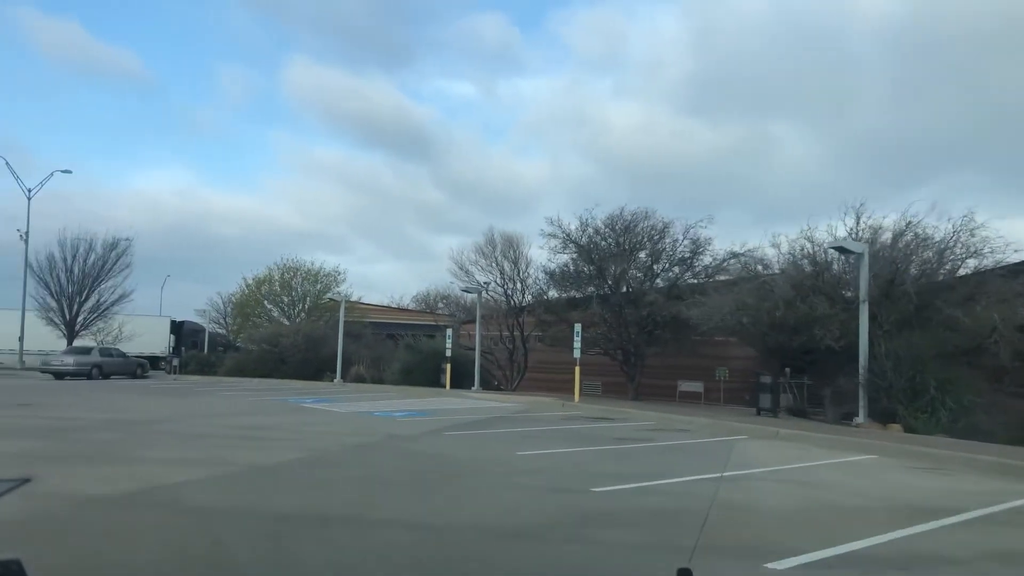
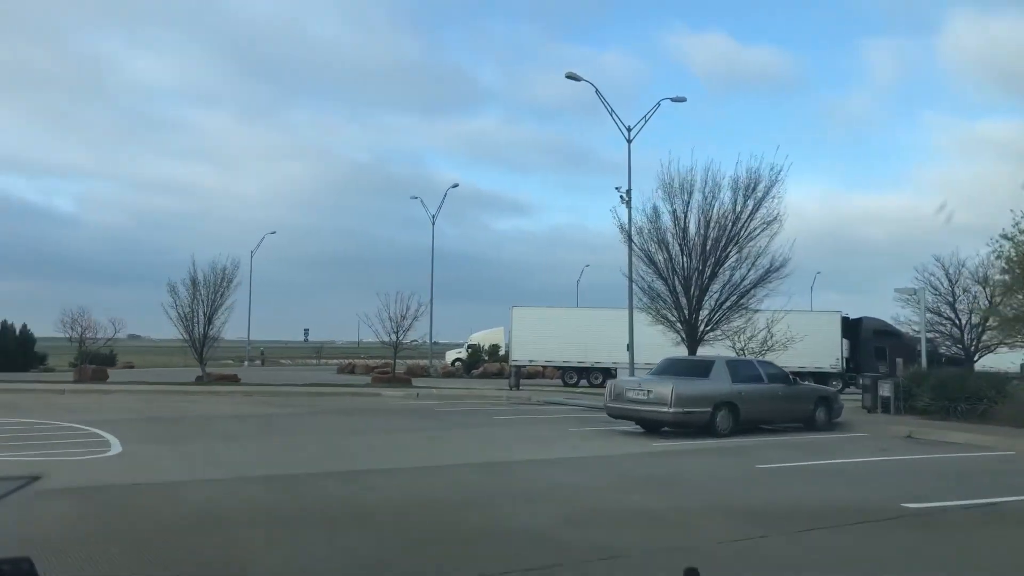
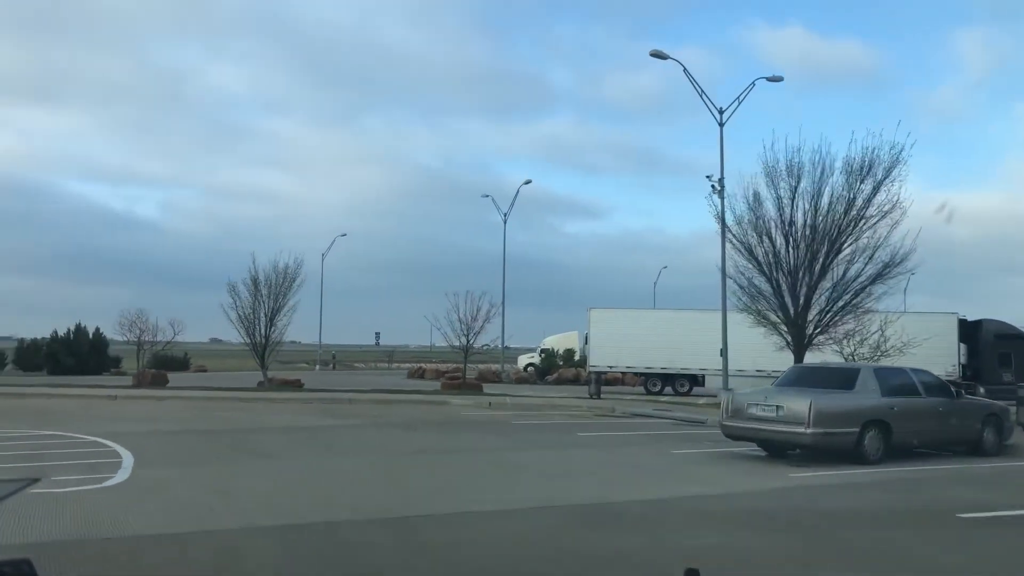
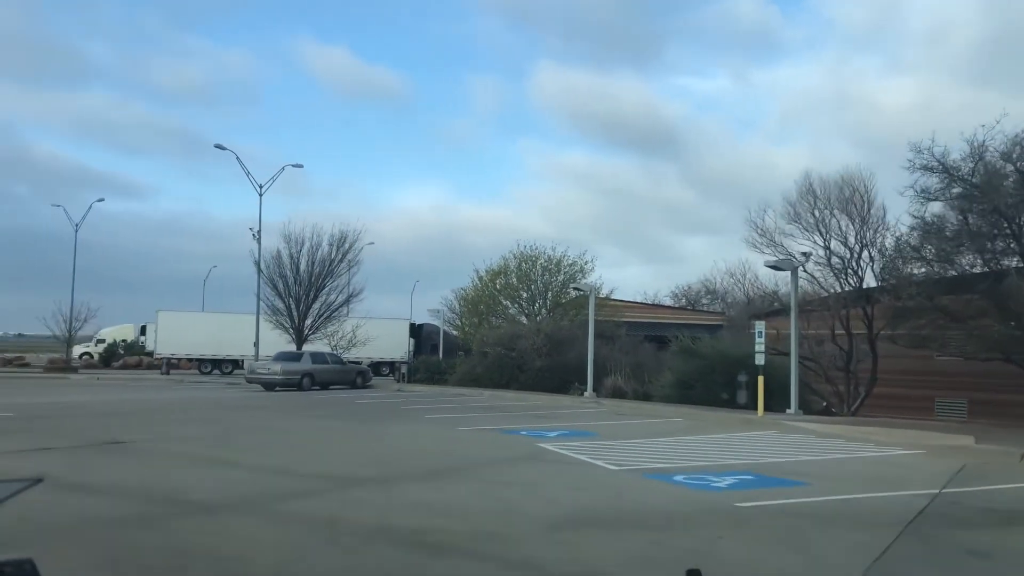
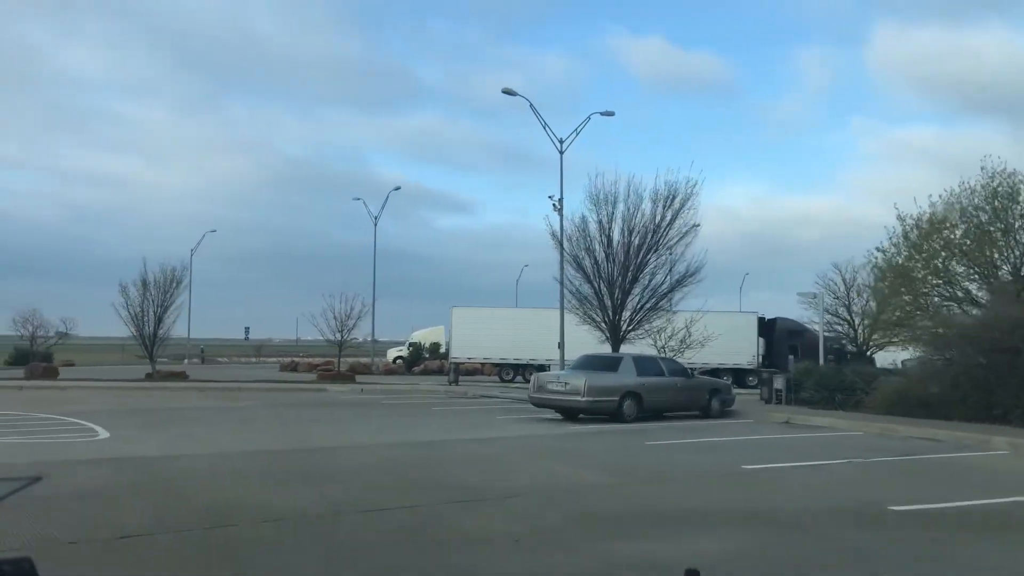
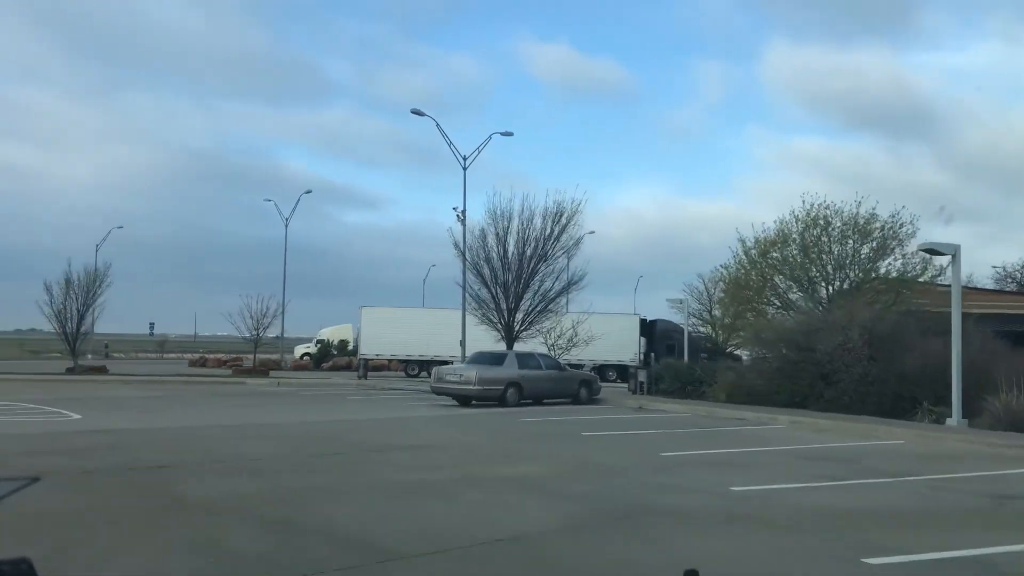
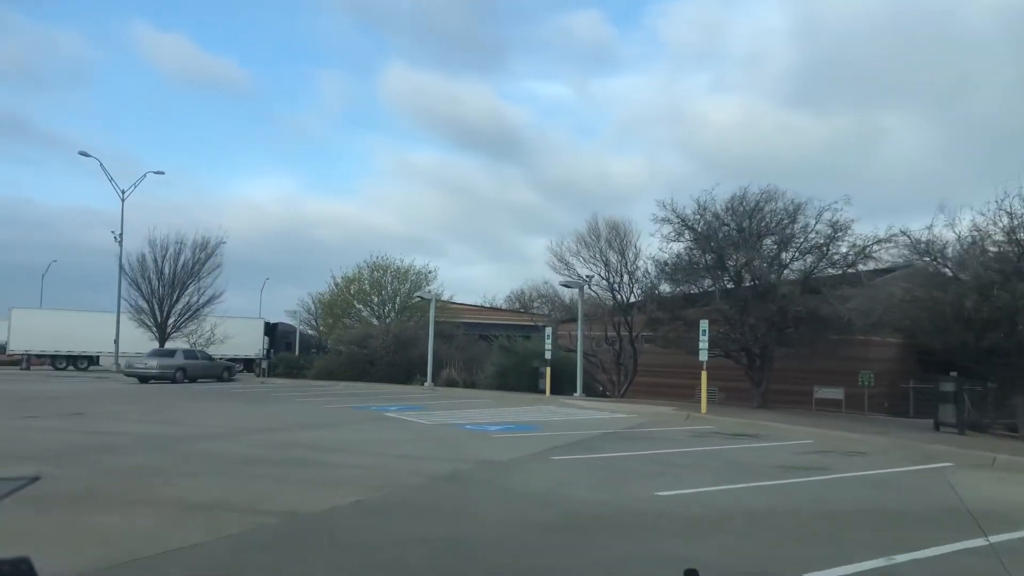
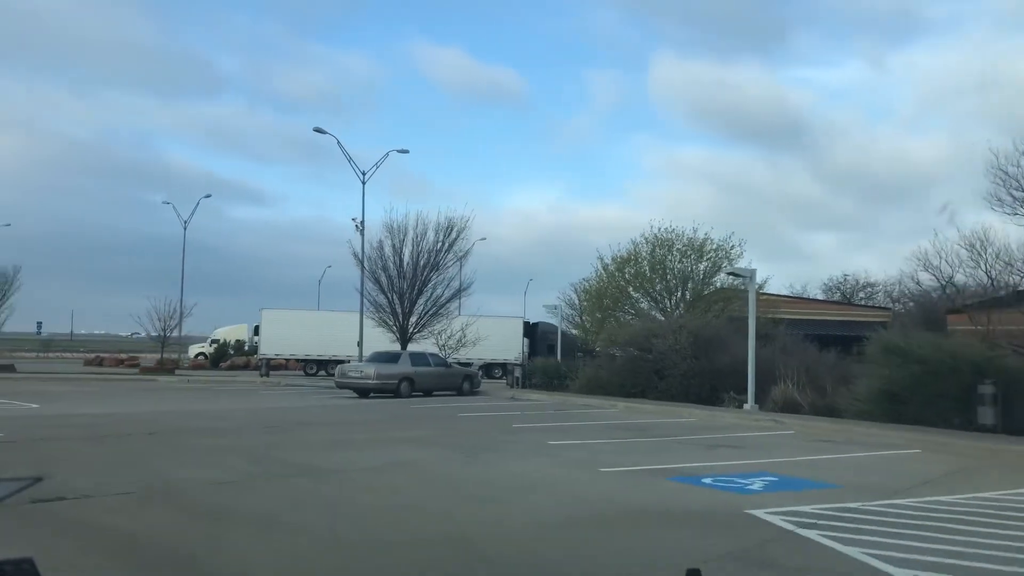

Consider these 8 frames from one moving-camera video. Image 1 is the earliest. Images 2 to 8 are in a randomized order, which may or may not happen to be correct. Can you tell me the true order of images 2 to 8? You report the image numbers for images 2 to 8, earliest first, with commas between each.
7, 4, 8, 6, 5, 2, 3
